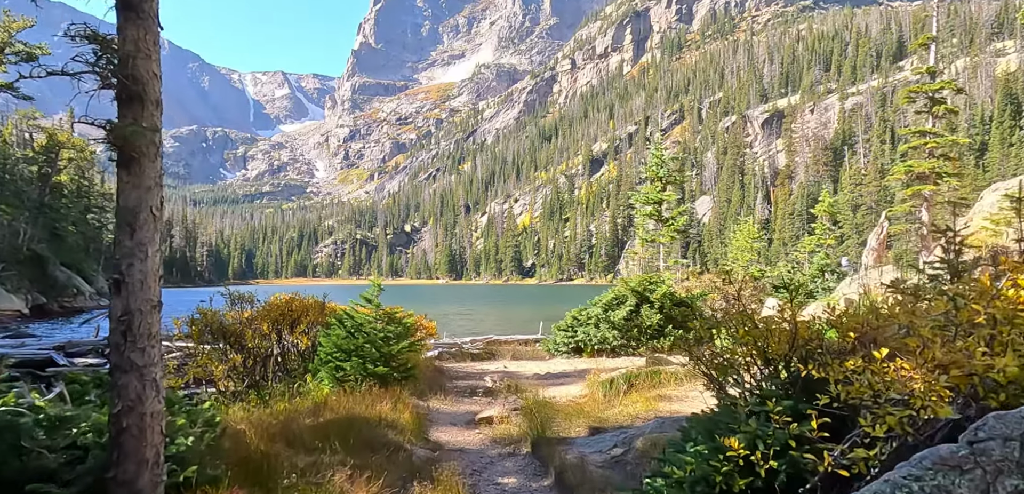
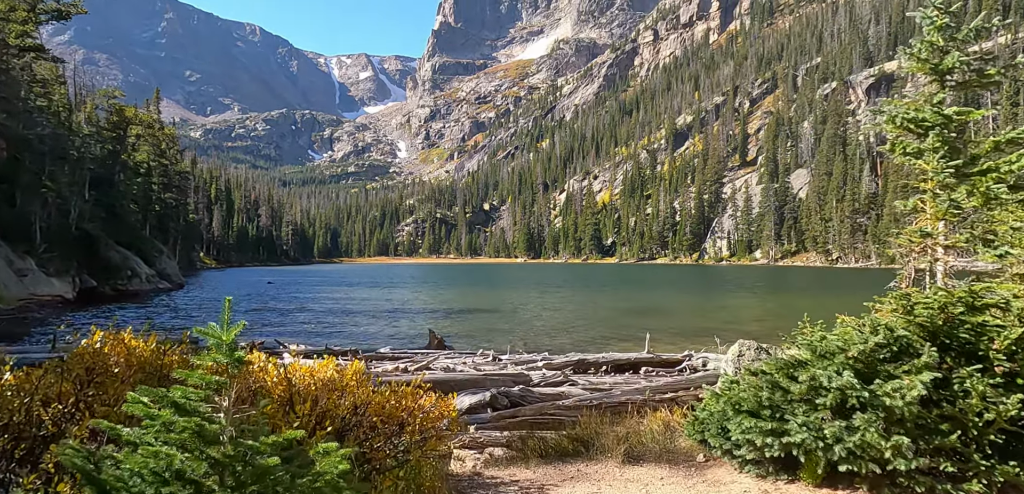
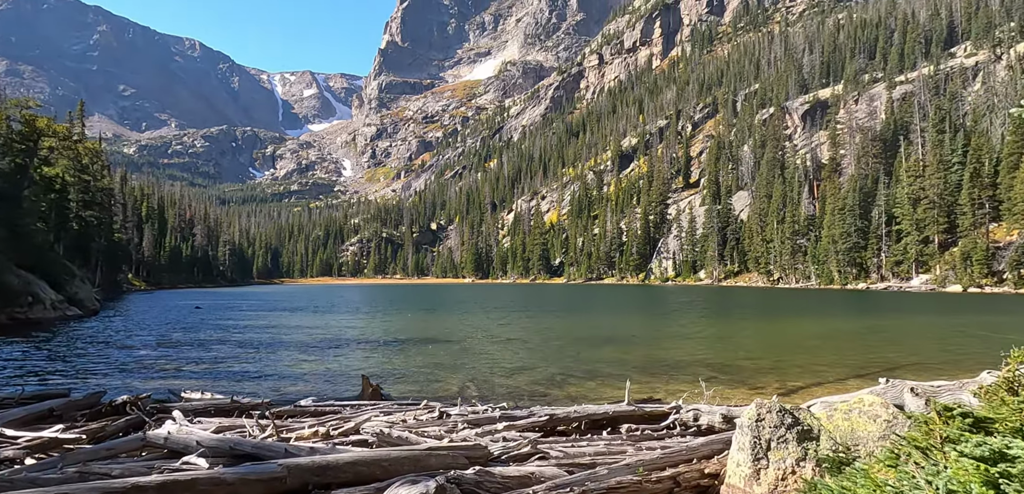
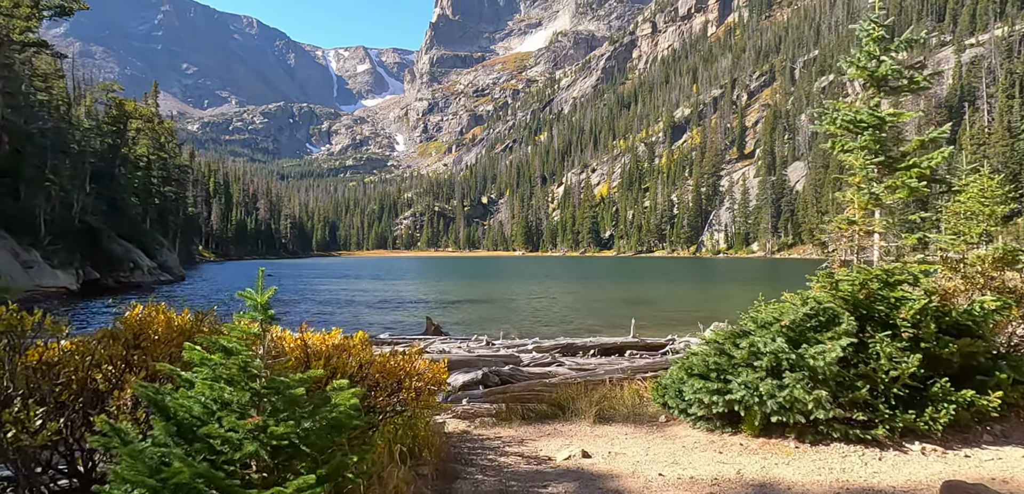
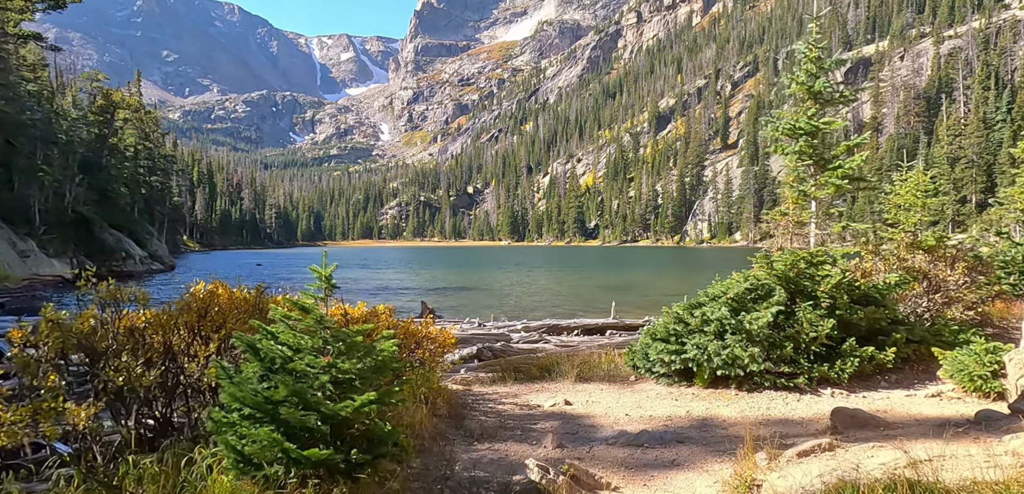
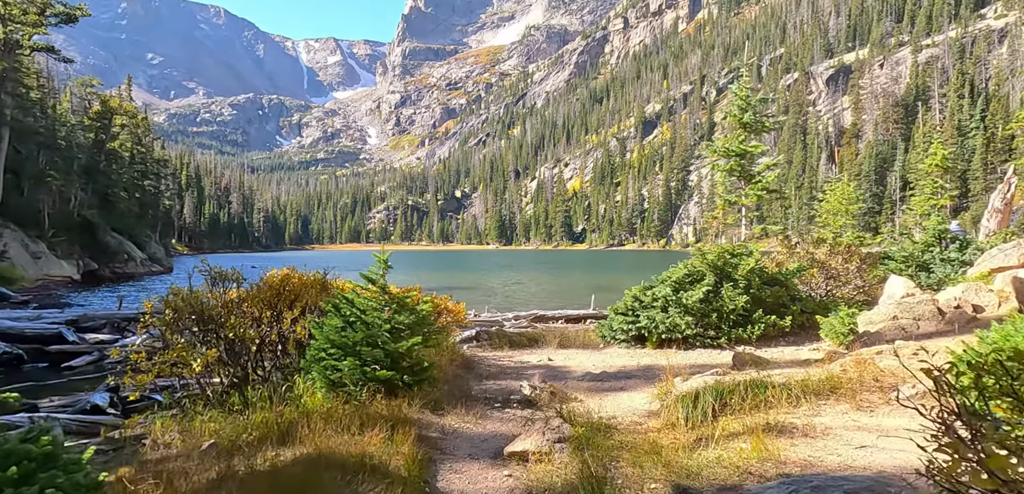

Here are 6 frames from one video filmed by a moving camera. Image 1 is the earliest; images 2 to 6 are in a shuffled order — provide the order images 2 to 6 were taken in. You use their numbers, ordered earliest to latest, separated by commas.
6, 5, 4, 2, 3
